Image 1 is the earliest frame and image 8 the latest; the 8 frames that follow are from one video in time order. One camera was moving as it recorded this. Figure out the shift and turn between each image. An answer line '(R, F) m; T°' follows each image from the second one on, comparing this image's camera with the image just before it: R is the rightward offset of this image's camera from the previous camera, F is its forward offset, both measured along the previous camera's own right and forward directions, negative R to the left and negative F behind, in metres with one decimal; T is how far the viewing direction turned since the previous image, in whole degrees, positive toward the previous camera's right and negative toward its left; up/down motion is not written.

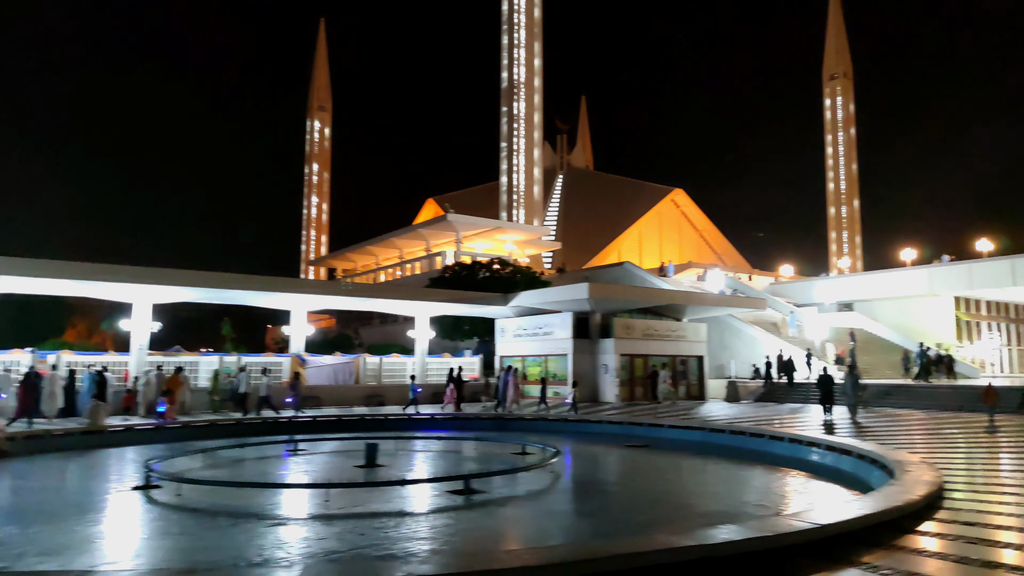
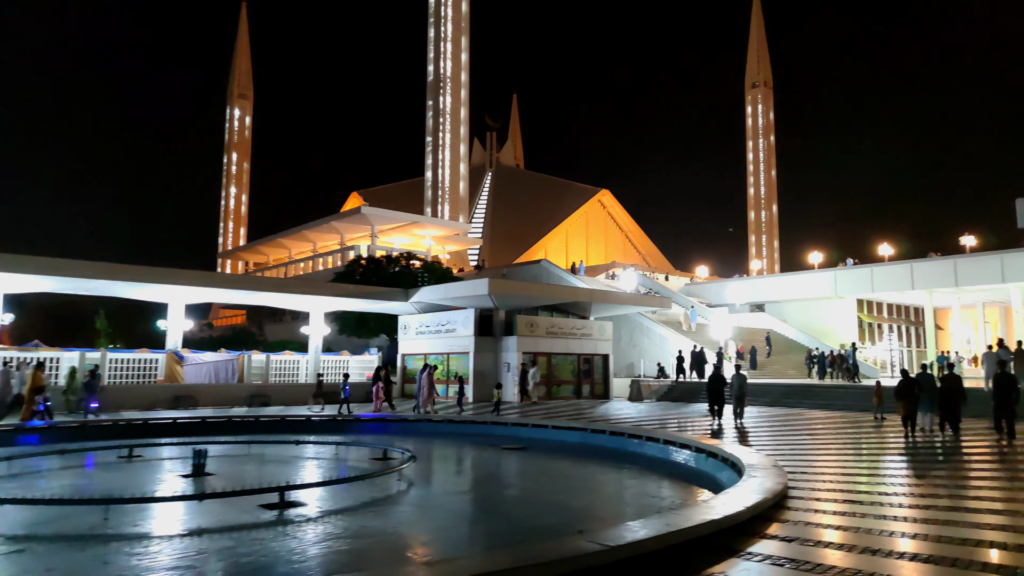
(+0.9, +0.5) m; +5°
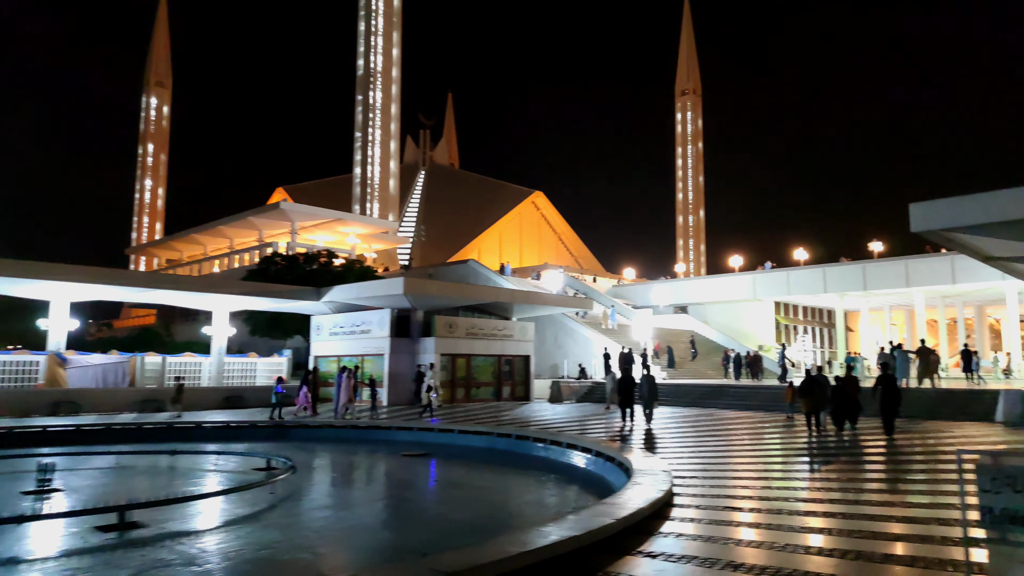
(+0.5, +0.4) m; +5°
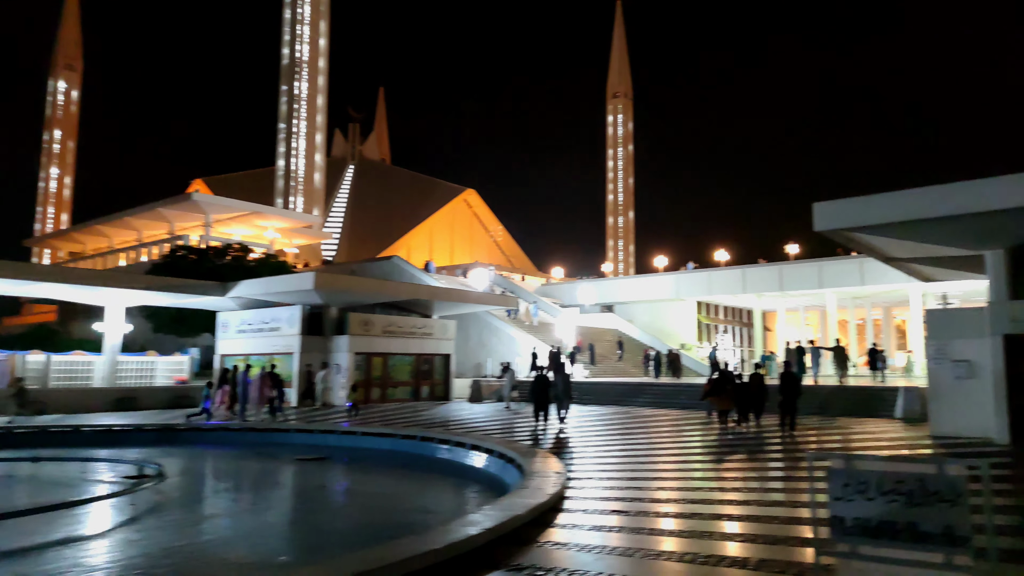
(+0.4, +0.3) m; +6°
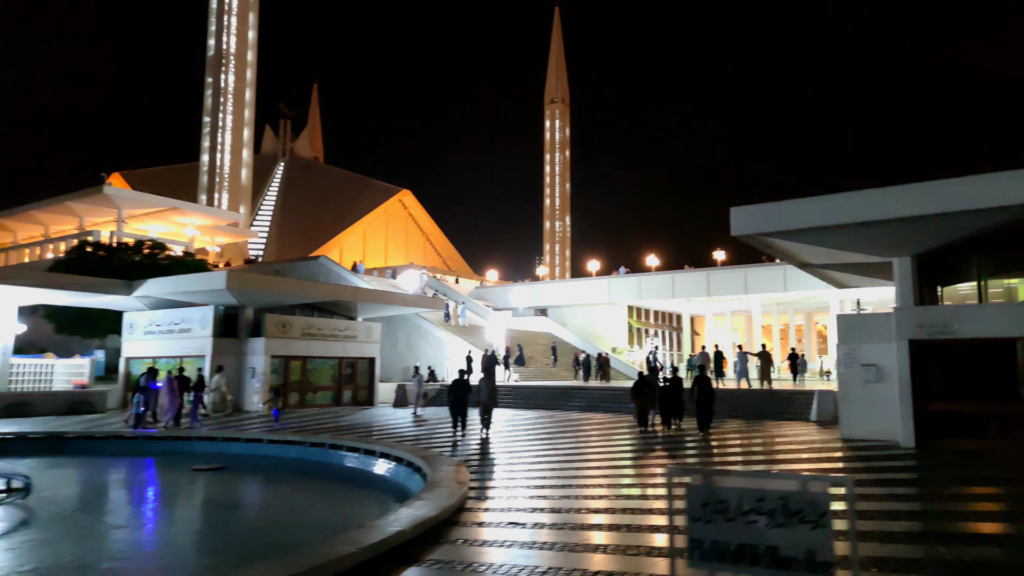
(+0.3, +0.3) m; +5°
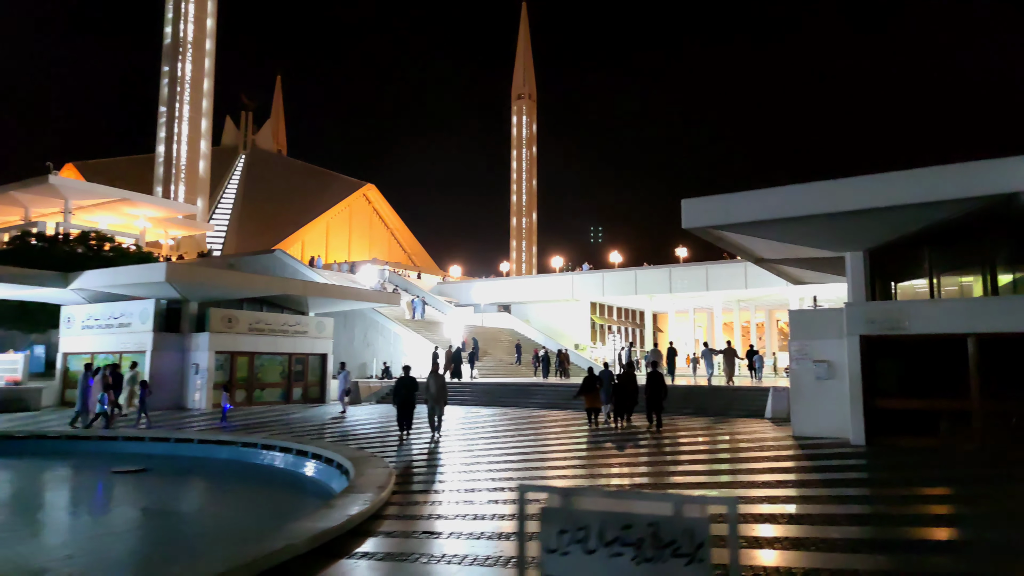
(+0.3, +0.3) m; +3°
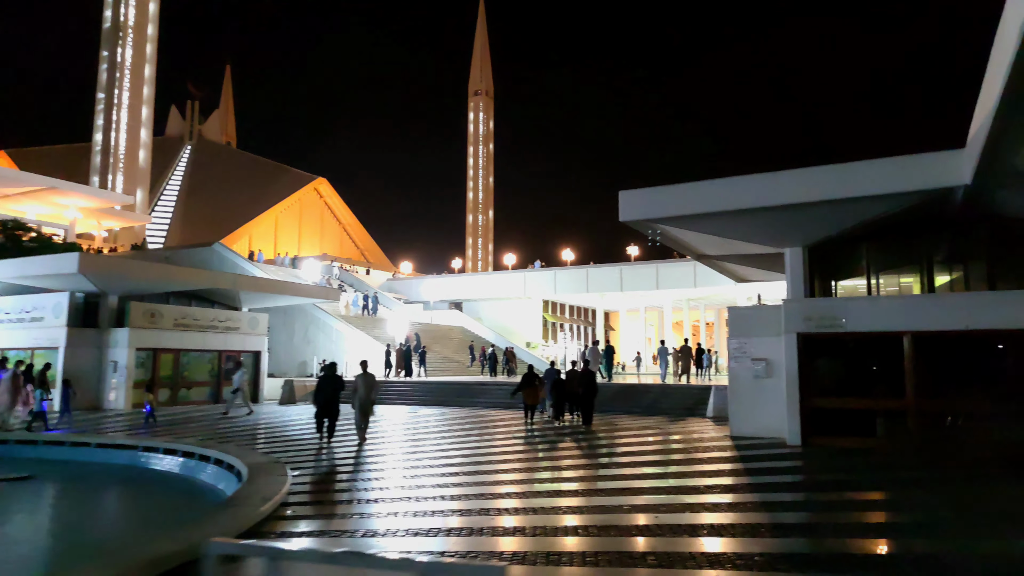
(+0.4, +0.4) m; +3°
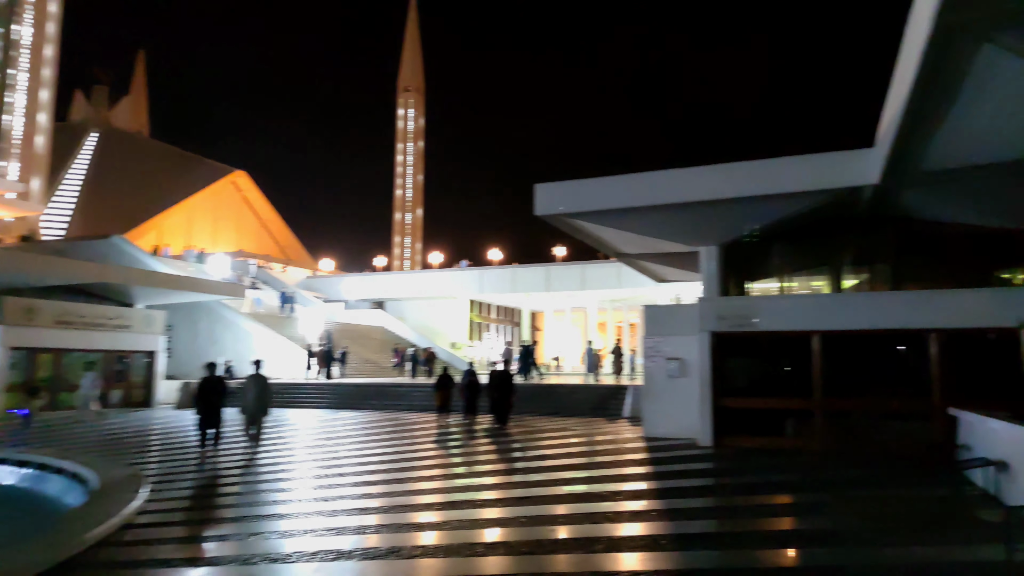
(+0.3, +0.5) m; +6°
